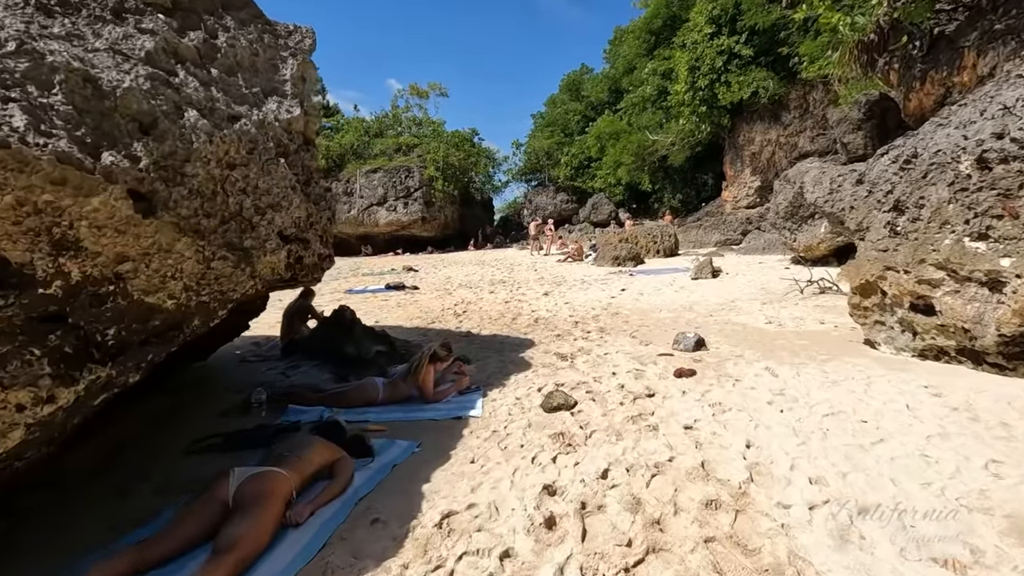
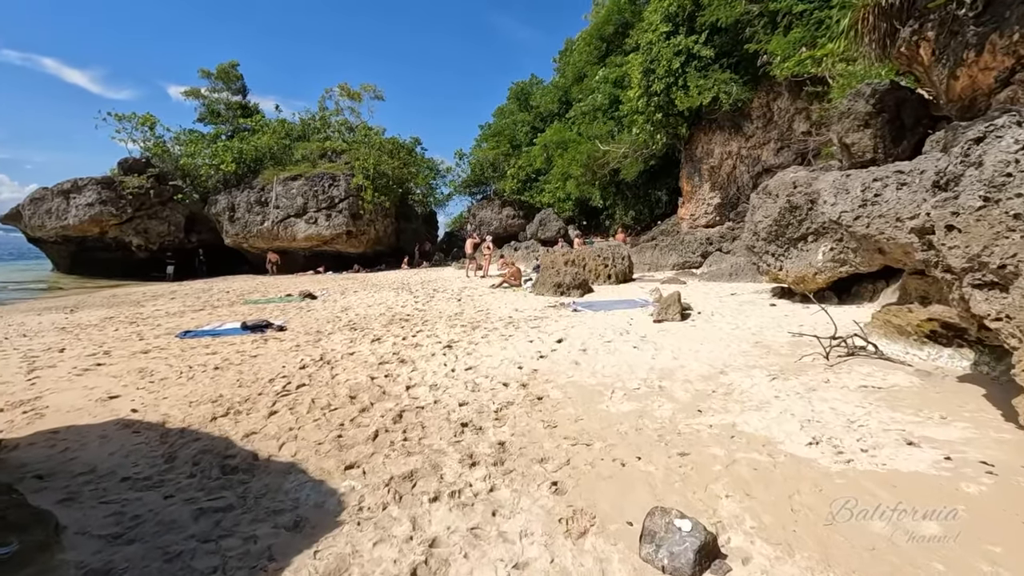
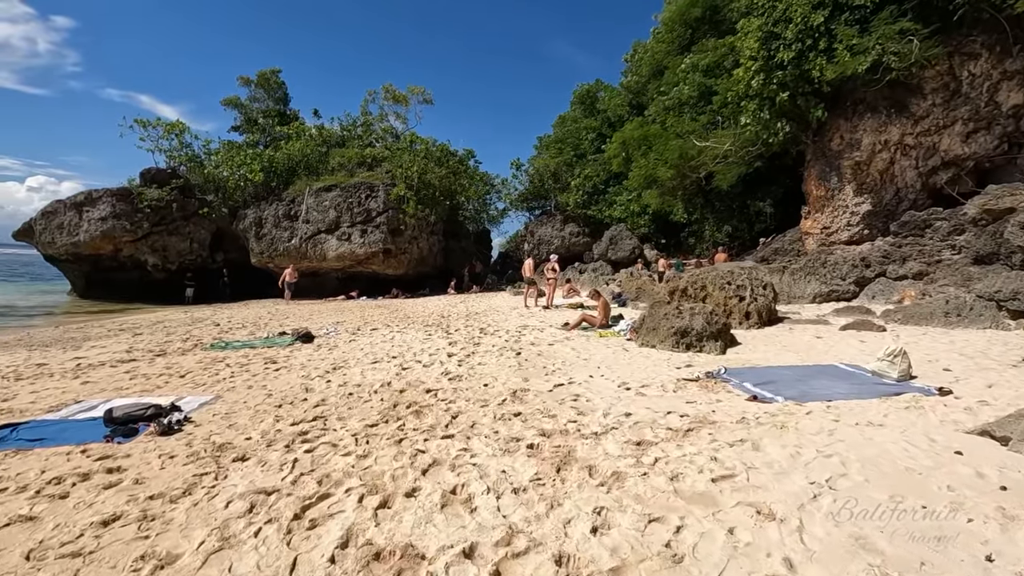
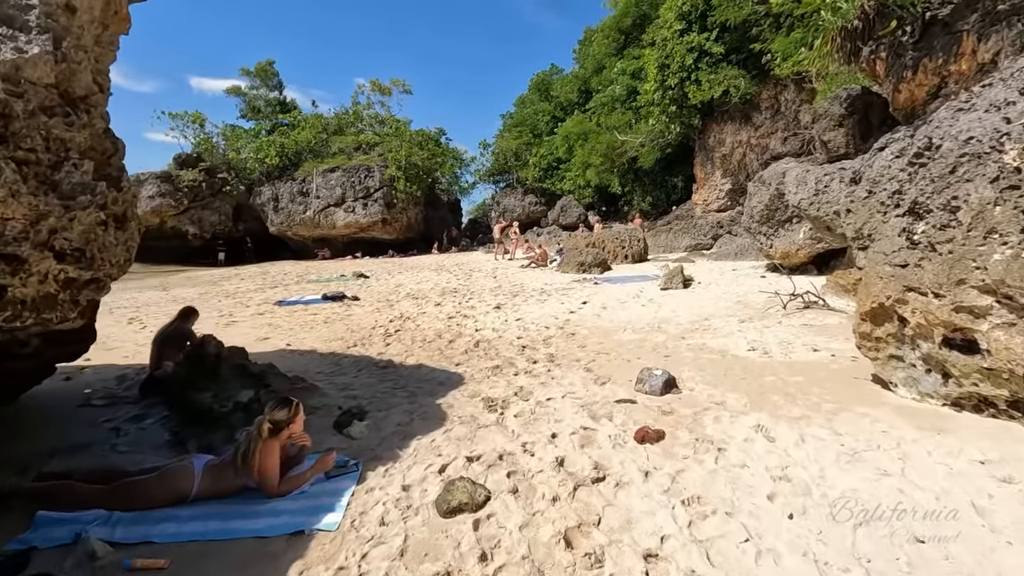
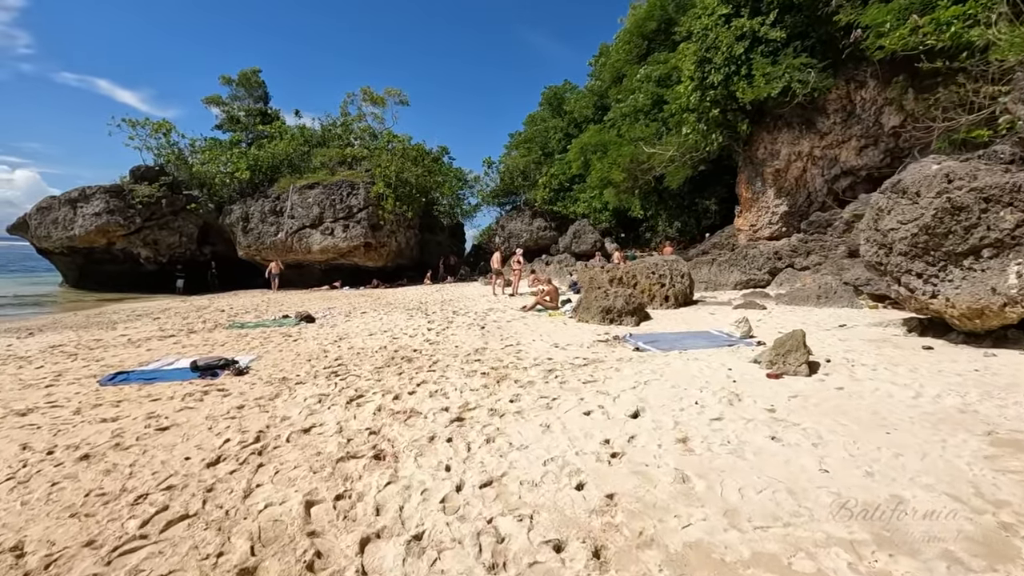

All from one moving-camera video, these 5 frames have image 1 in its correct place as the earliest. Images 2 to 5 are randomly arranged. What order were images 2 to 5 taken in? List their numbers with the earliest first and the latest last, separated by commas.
4, 2, 5, 3
